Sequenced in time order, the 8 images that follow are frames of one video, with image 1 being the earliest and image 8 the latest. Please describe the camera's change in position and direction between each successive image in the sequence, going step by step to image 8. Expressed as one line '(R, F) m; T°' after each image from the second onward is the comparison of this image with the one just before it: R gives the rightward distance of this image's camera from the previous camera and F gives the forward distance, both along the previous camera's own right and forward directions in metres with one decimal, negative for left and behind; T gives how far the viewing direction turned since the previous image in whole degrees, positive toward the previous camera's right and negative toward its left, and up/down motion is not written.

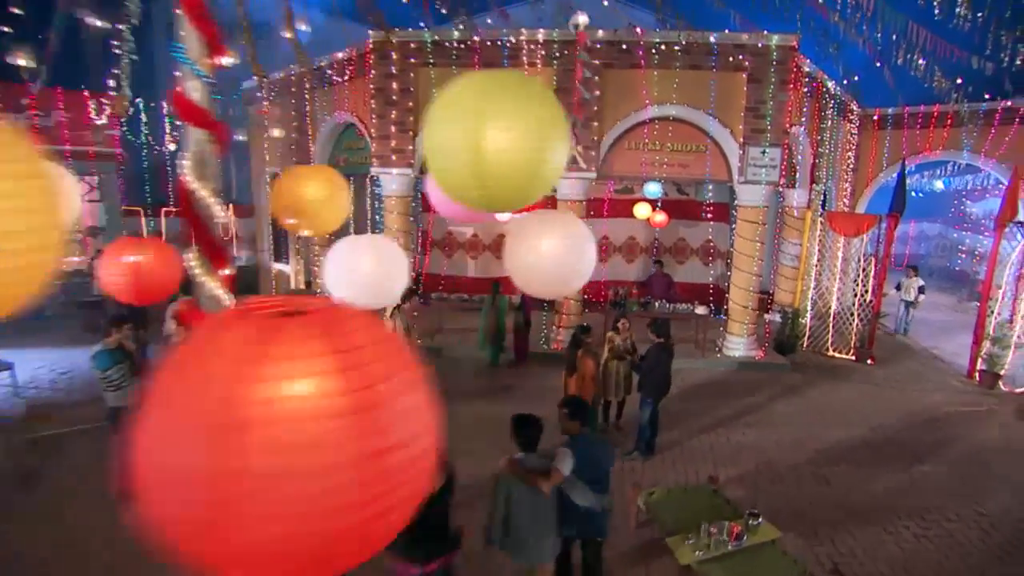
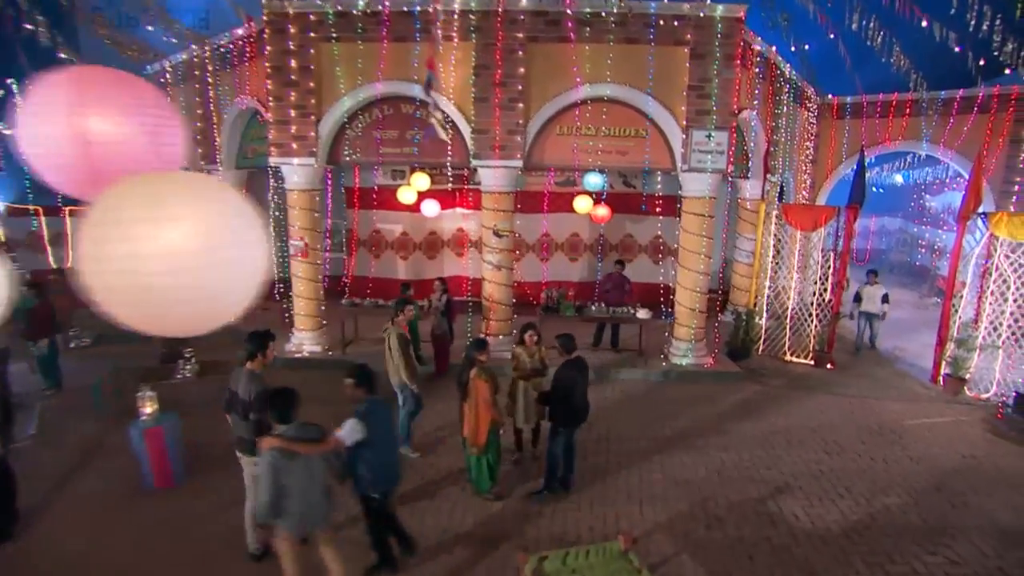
(+1.0, +1.2) m; +3°
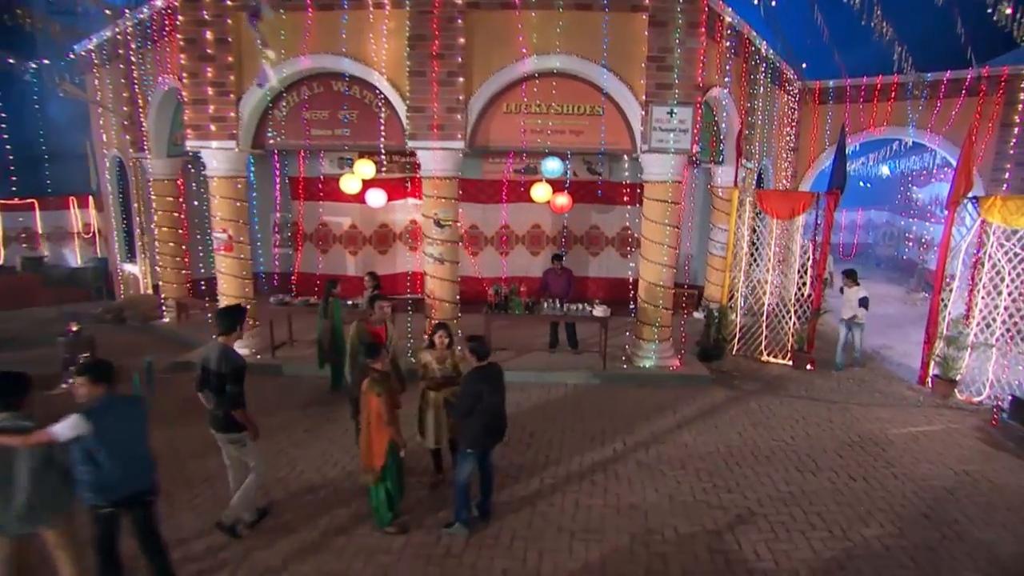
(+0.8, +0.9) m; +1°
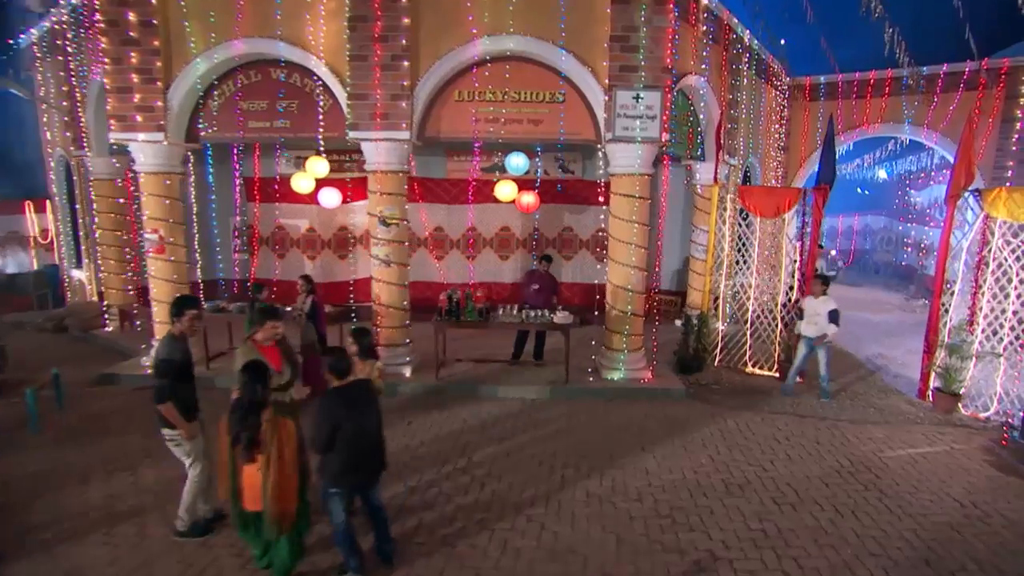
(+0.7, +0.8) m; 0°
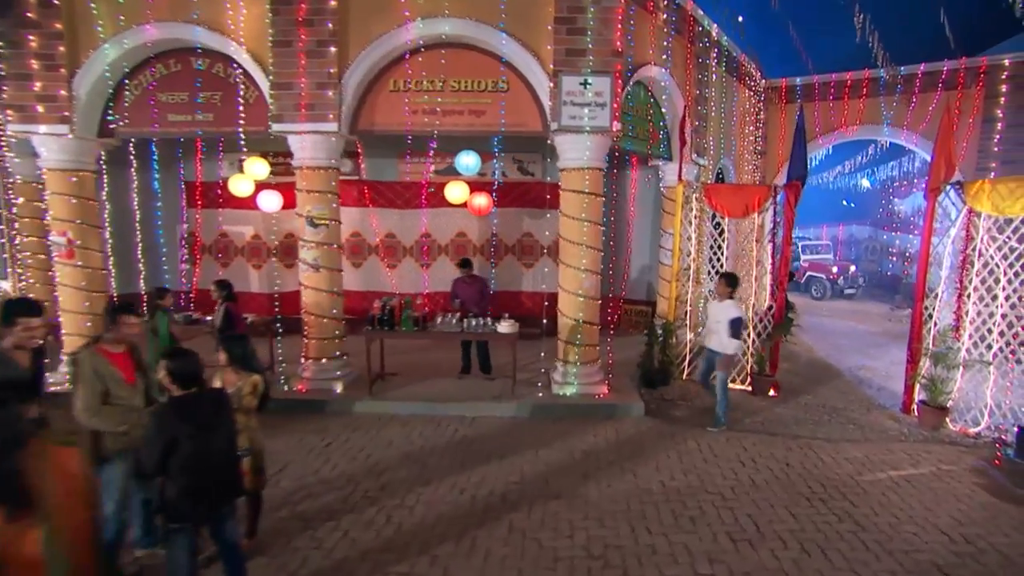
(+0.7, +0.7) m; +1°
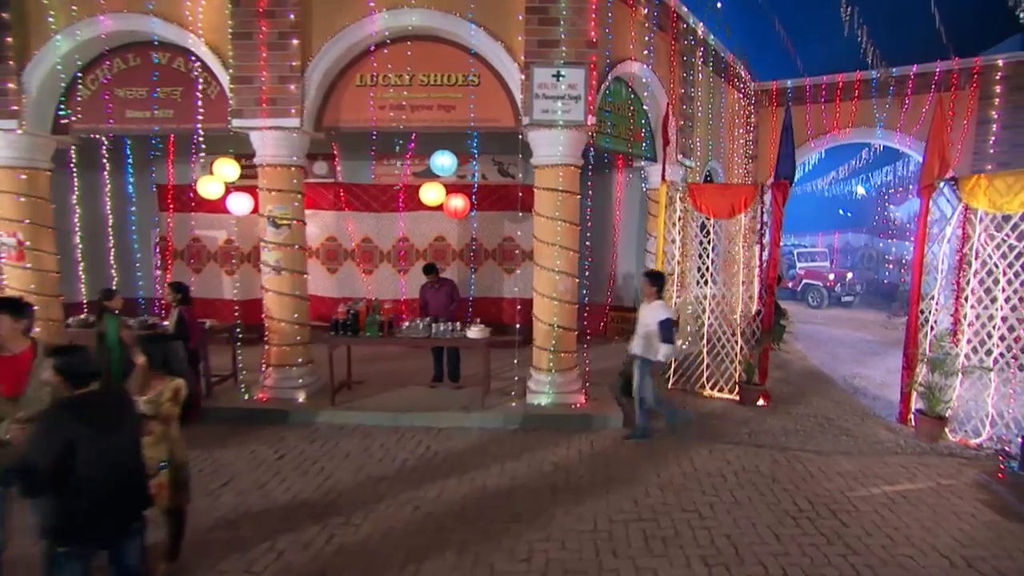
(+0.4, +0.4) m; 0°
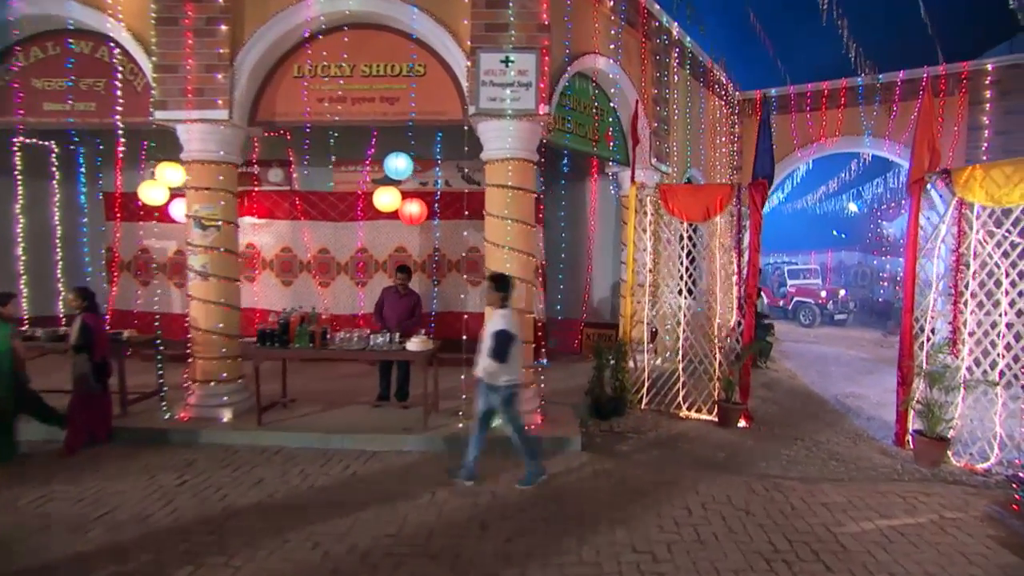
(+0.6, +0.7) m; 0°
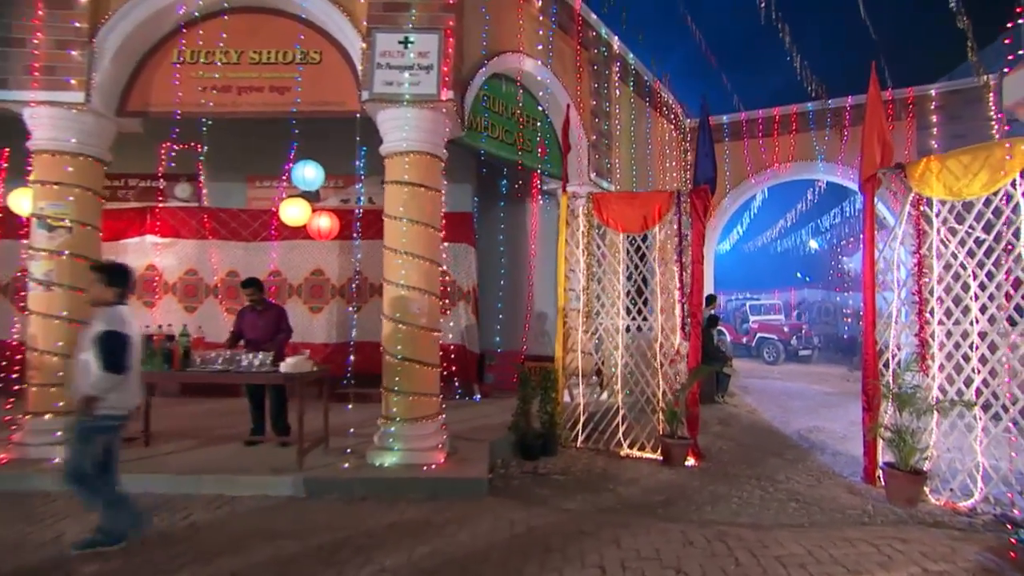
(+0.7, +0.9) m; +2°
